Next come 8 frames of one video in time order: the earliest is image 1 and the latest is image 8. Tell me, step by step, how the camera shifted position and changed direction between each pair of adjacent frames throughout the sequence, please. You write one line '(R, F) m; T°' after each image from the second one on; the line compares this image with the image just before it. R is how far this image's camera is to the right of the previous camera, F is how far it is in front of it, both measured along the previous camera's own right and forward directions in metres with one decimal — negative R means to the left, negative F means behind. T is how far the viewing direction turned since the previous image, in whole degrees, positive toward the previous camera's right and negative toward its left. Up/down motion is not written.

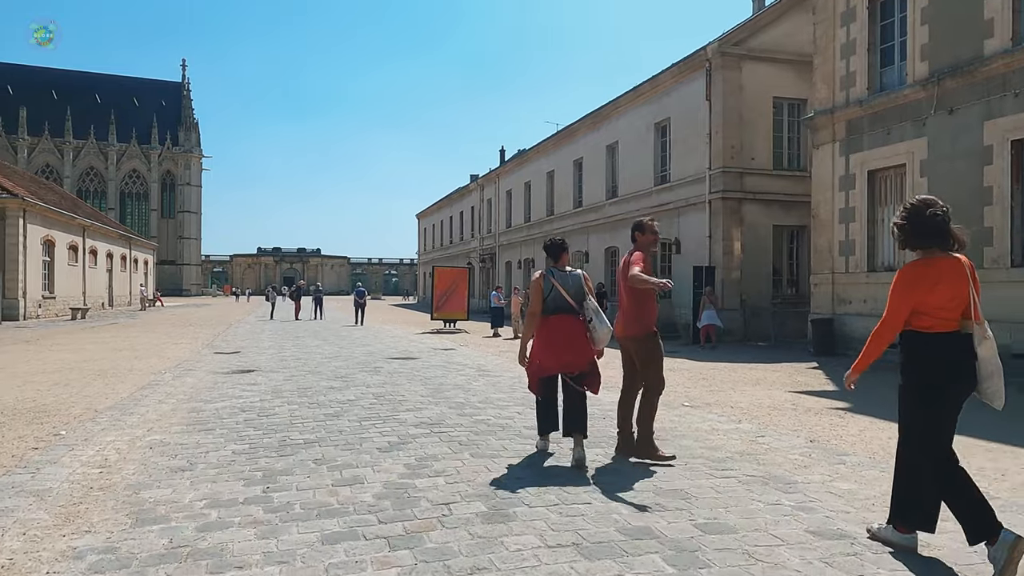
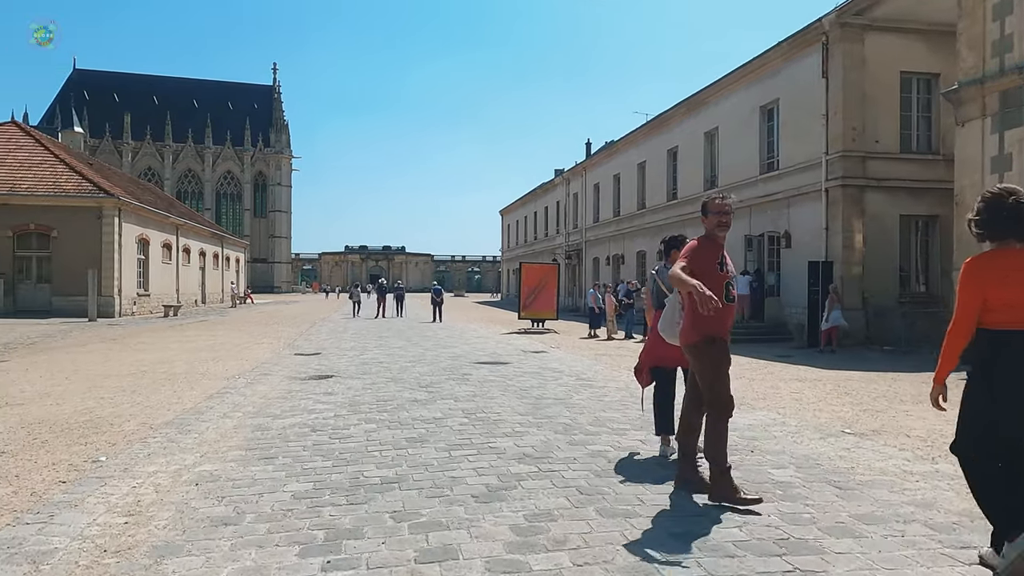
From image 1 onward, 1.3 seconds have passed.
(-0.3, +1.3) m; -6°
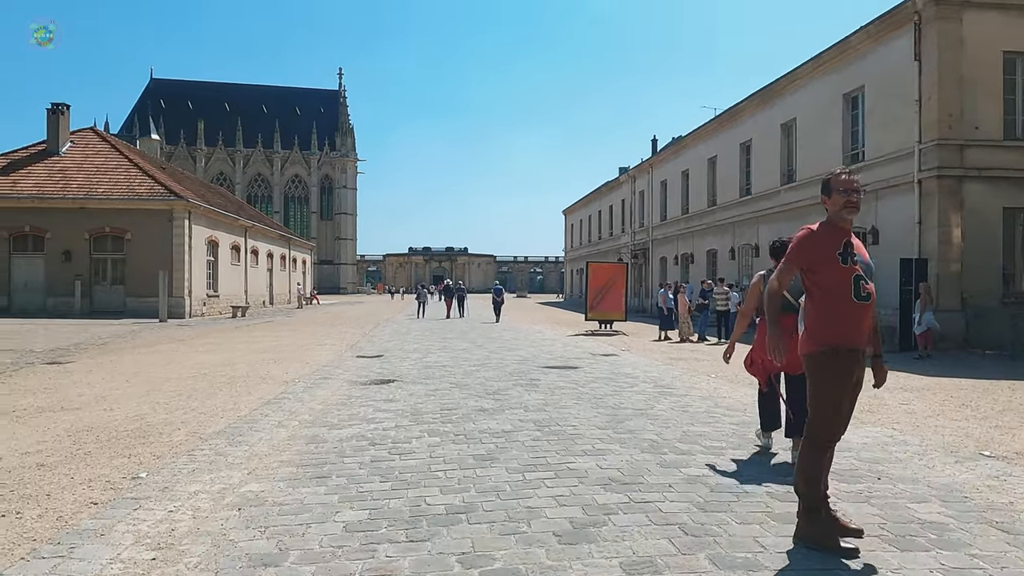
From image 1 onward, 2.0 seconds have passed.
(-0.1, +0.7) m; -5°
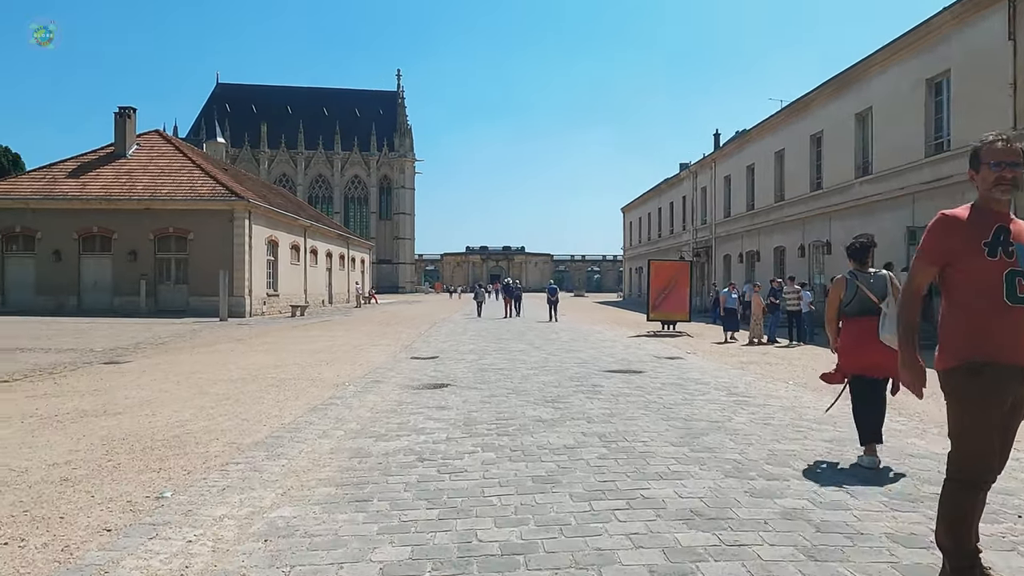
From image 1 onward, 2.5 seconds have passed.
(0.0, +0.6) m; -4°
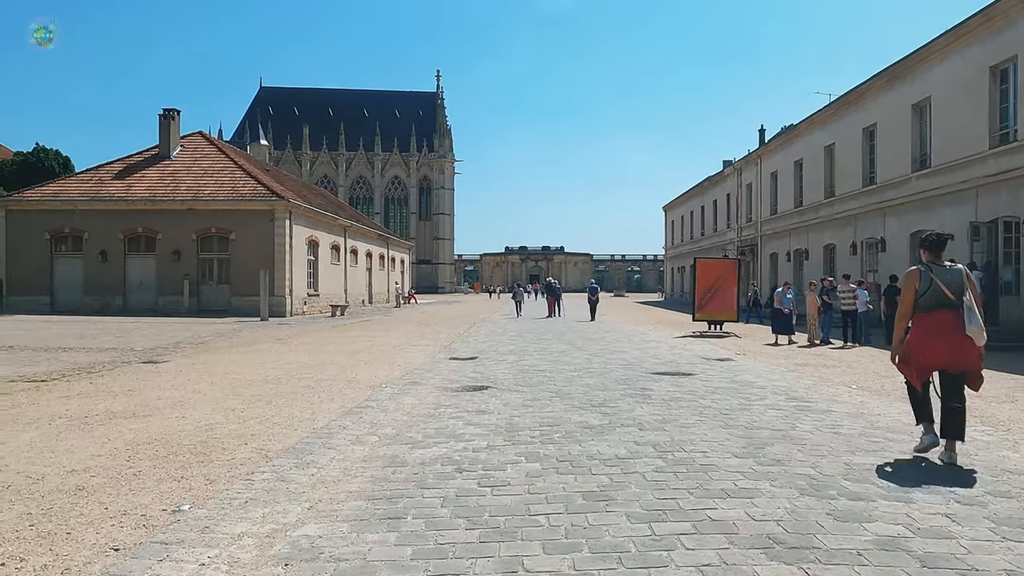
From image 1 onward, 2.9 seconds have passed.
(0.0, +0.5) m; -3°
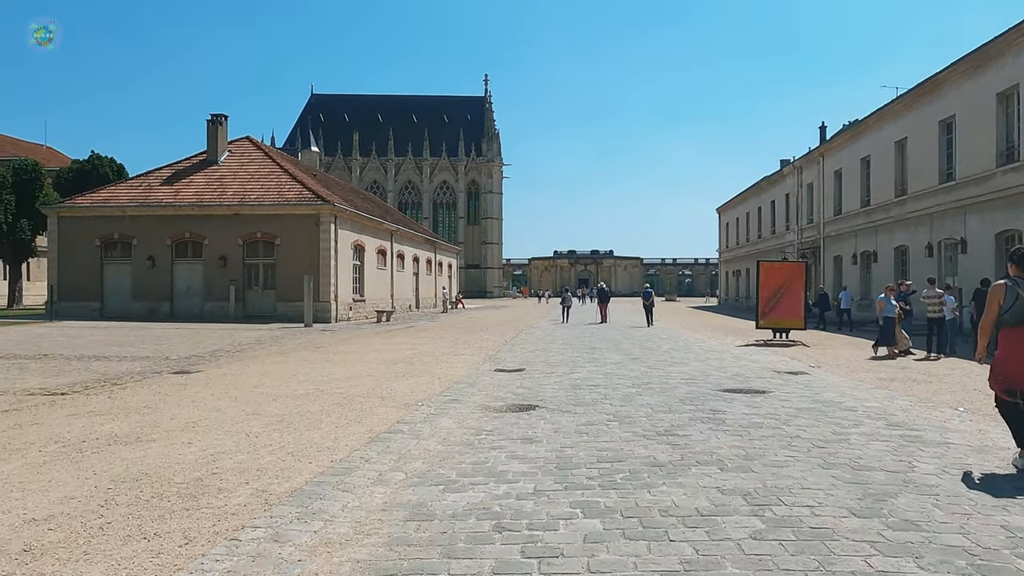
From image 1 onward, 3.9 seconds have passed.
(0.0, +1.0) m; -4°
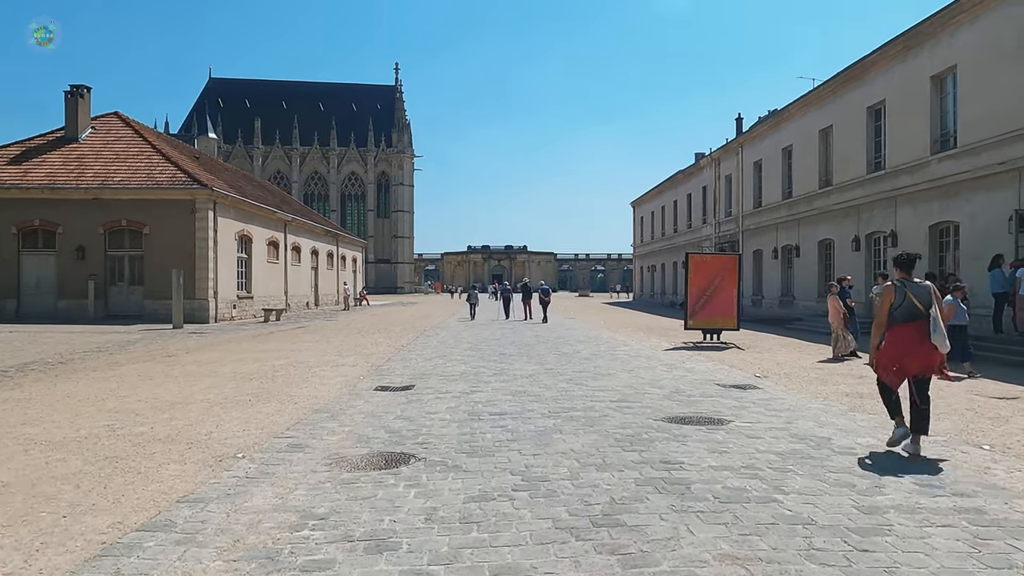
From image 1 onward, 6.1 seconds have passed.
(+0.4, +2.6) m; +6°
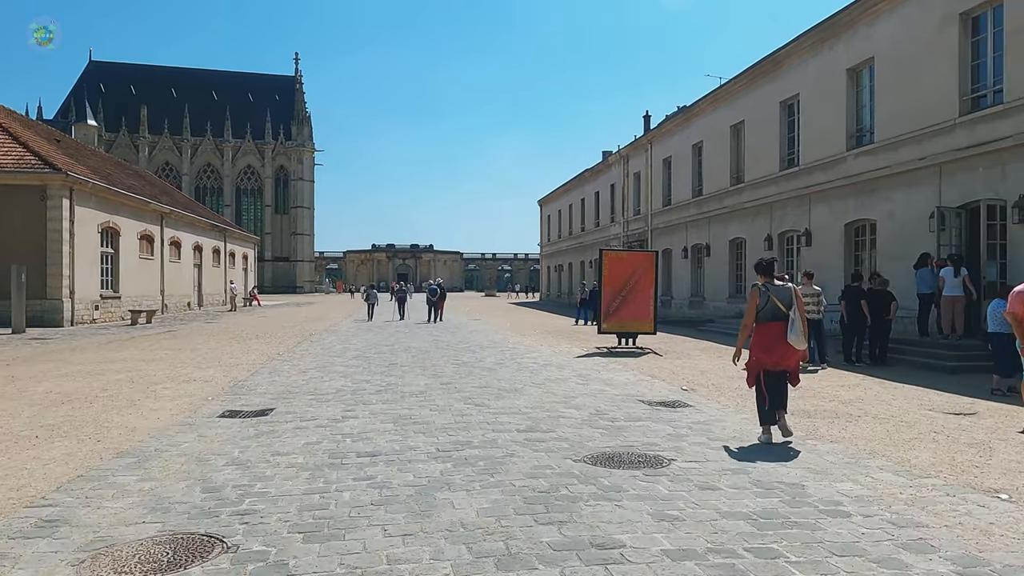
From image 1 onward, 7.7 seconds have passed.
(+0.2, +1.8) m; +7°
